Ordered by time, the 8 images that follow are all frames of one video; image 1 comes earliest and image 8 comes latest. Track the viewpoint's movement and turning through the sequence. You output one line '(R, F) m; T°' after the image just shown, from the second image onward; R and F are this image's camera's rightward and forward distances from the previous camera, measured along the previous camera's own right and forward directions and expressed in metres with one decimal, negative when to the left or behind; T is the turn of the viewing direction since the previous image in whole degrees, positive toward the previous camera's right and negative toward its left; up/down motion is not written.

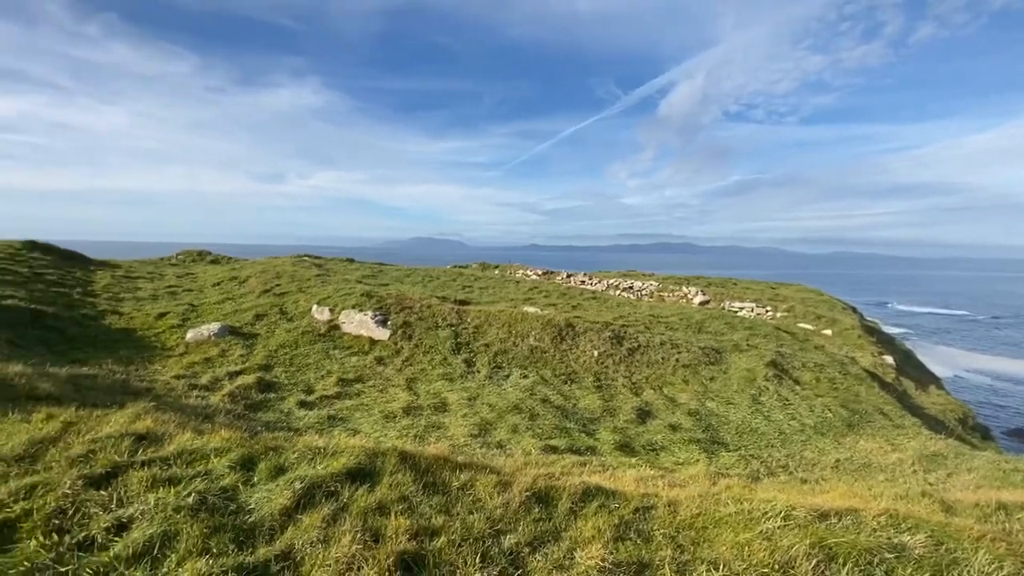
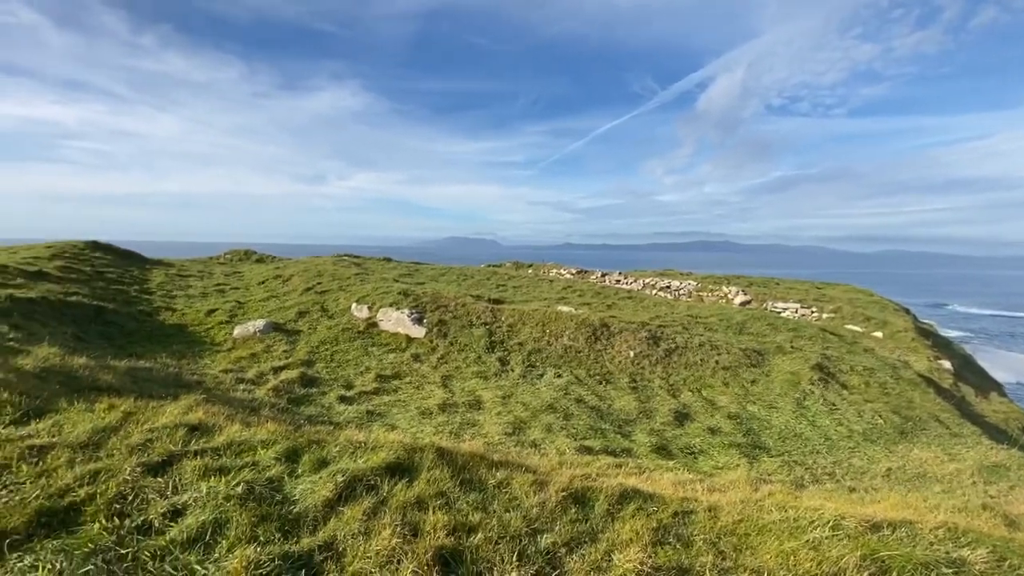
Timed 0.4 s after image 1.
(0.0, 0.0) m; -4°
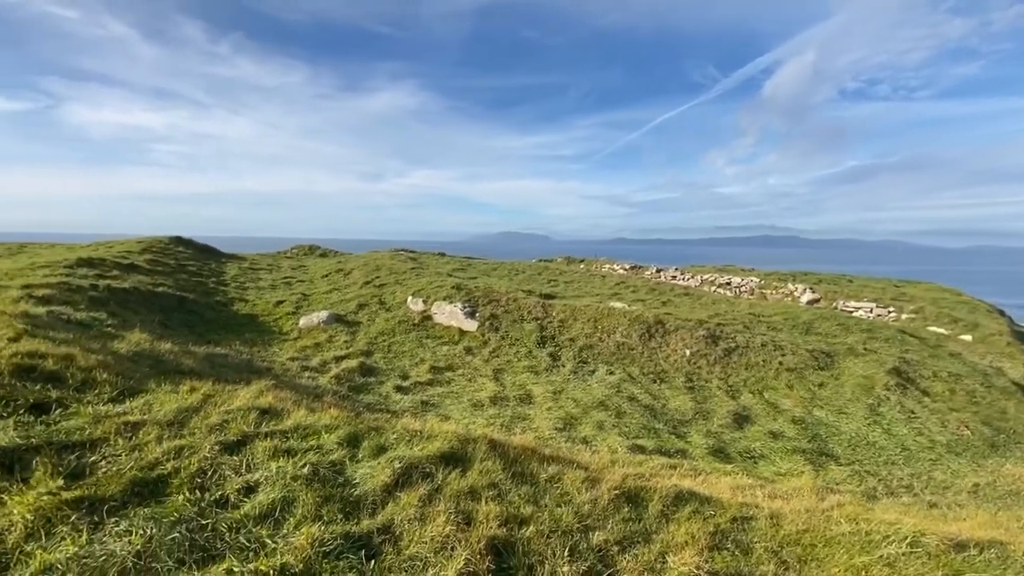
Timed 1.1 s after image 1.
(0.0, 0.0) m; -6°
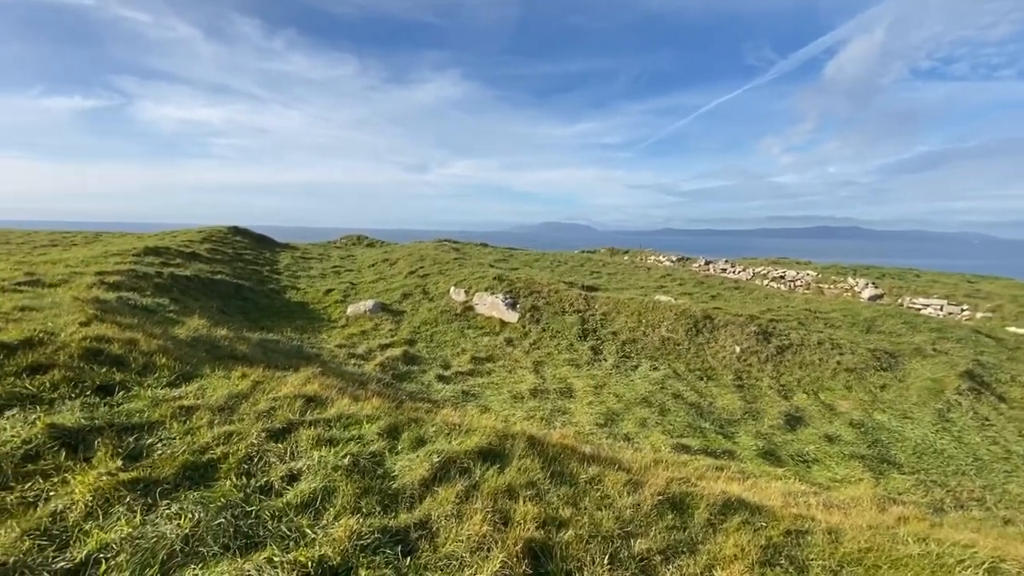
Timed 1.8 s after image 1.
(0.0, +0.1) m; -5°
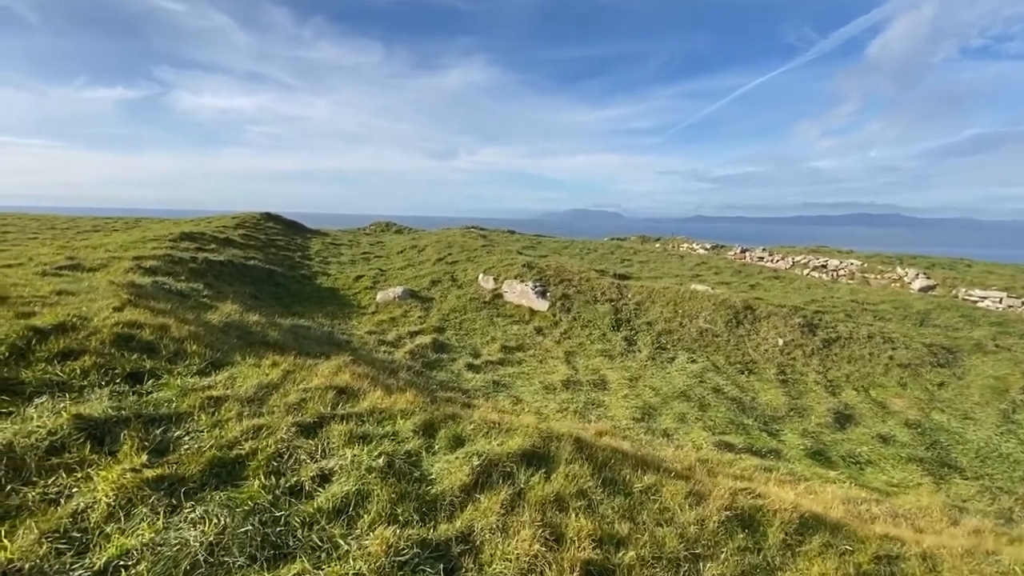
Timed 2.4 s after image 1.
(-0.2, +0.5) m; -3°
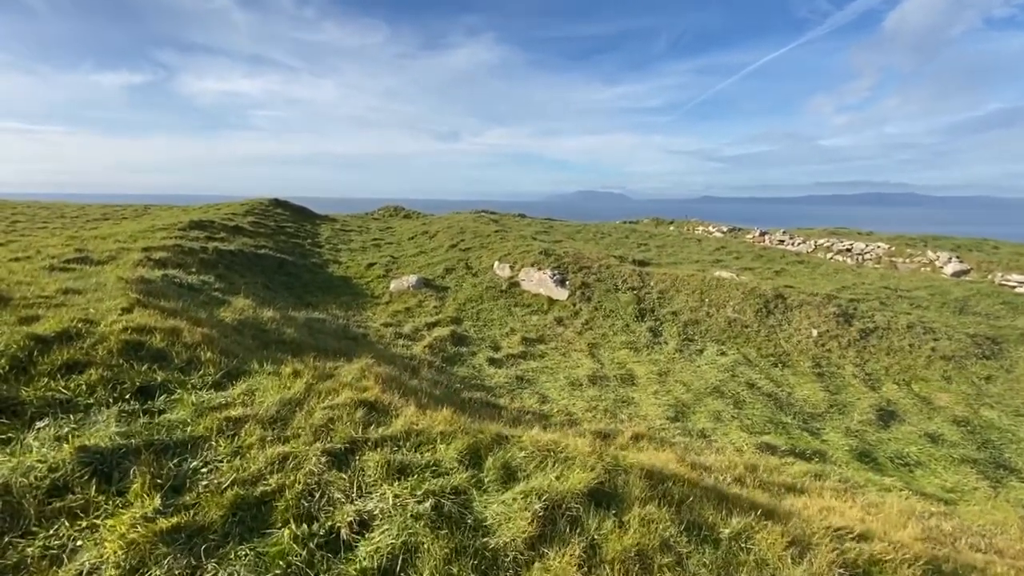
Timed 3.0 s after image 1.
(-0.5, +0.7) m; -1°
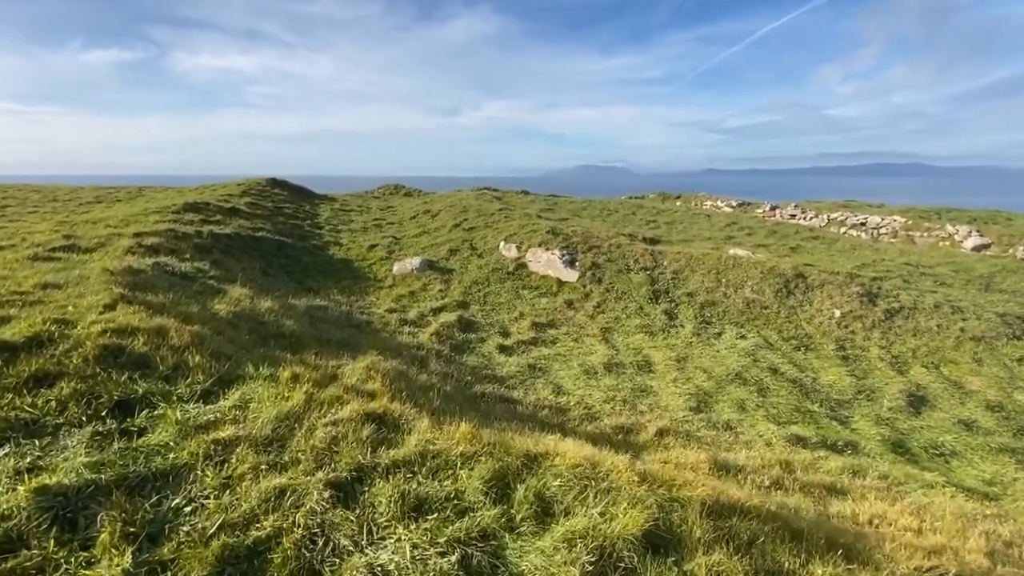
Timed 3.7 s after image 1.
(-0.2, +0.7) m; 0°
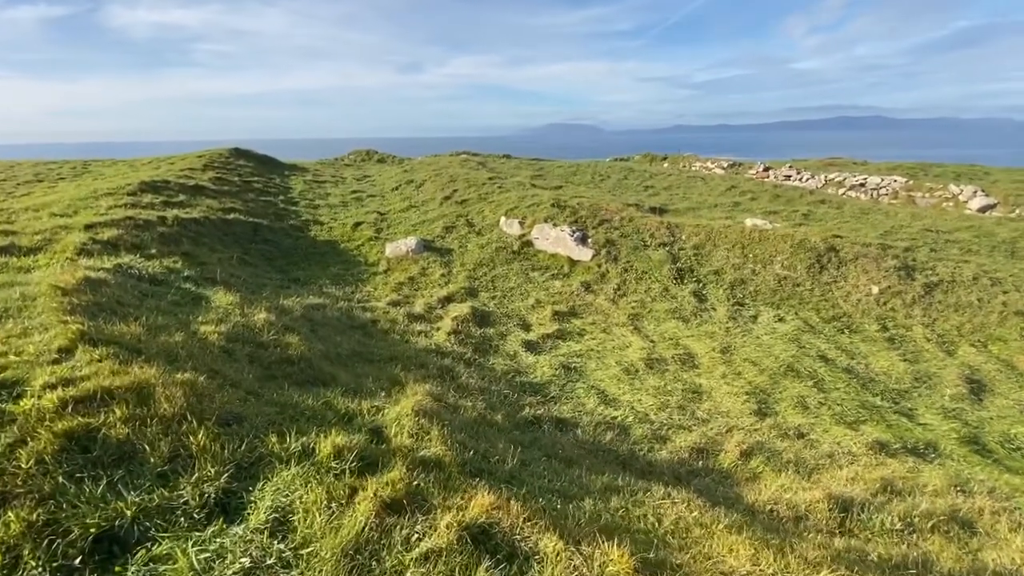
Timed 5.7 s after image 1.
(-1.3, +1.6) m; +3°
